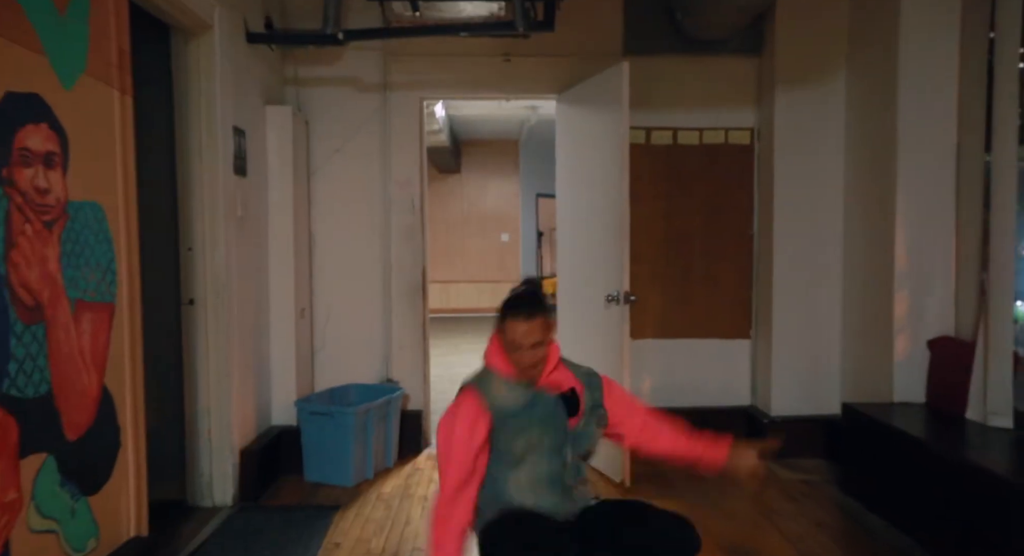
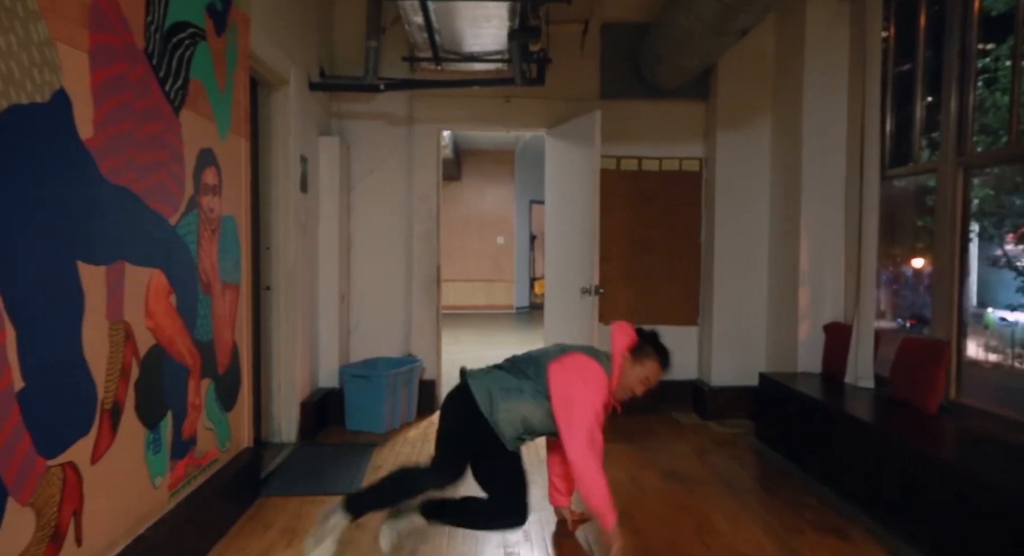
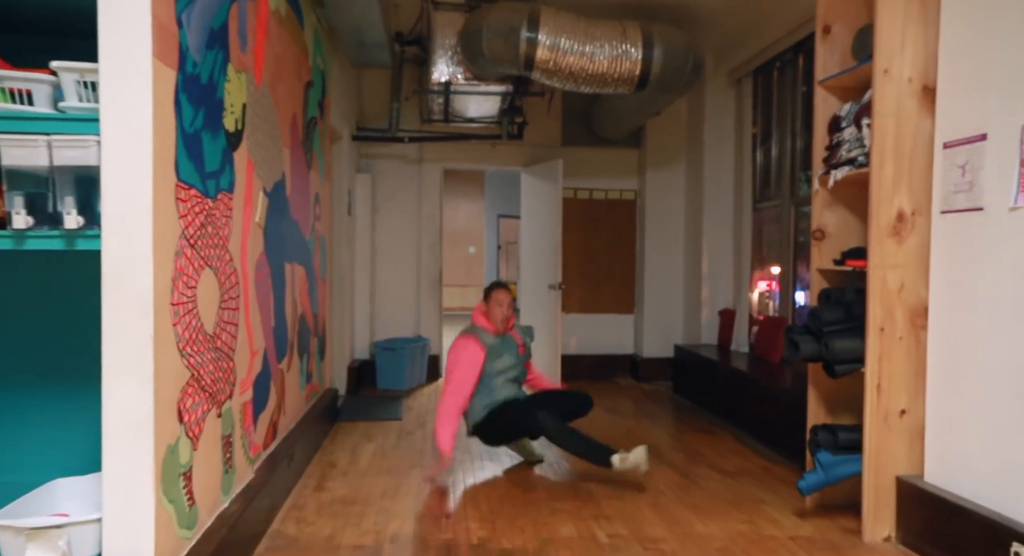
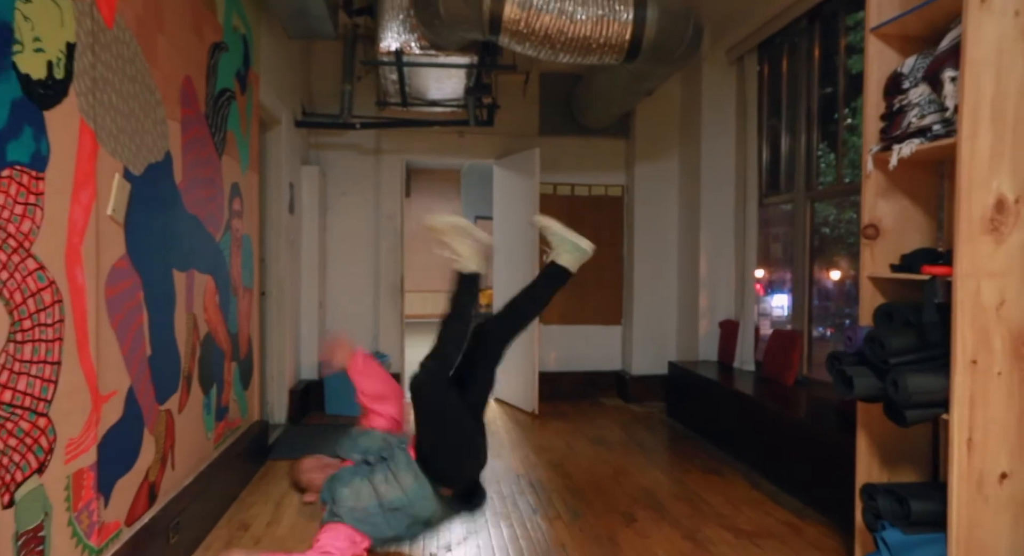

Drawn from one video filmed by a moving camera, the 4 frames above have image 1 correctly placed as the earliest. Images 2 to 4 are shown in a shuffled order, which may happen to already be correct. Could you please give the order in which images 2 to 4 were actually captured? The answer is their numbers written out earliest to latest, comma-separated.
2, 4, 3
